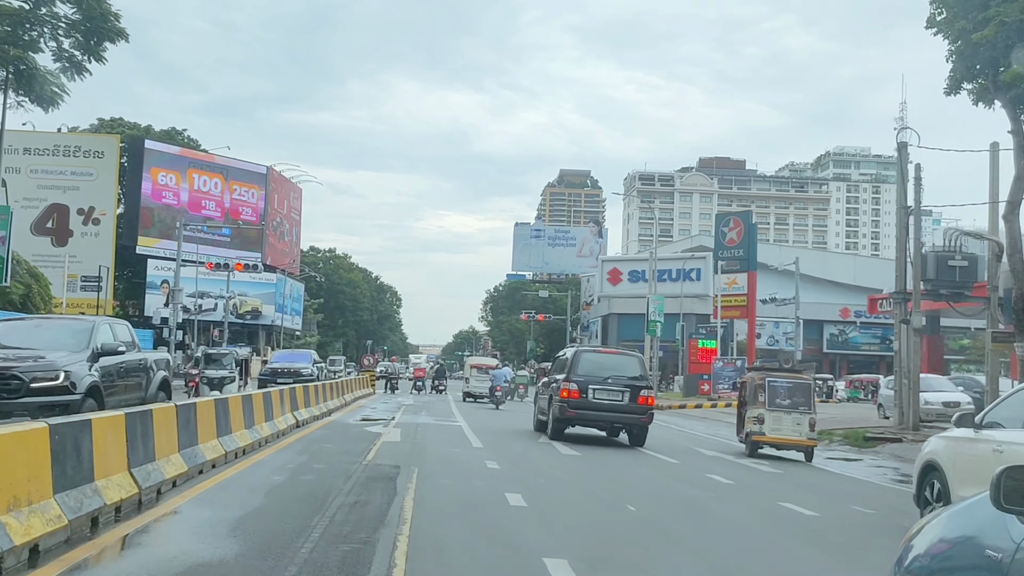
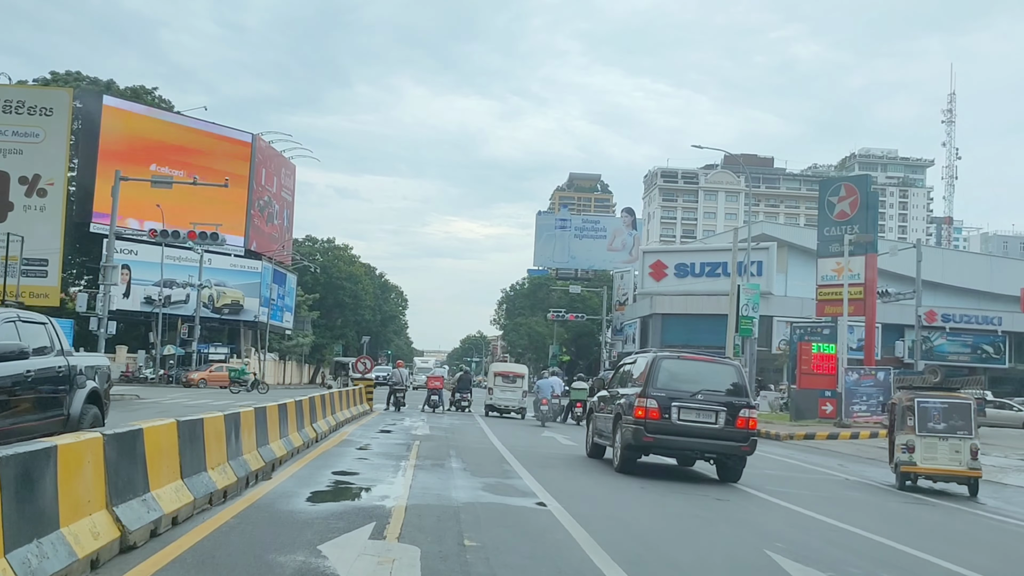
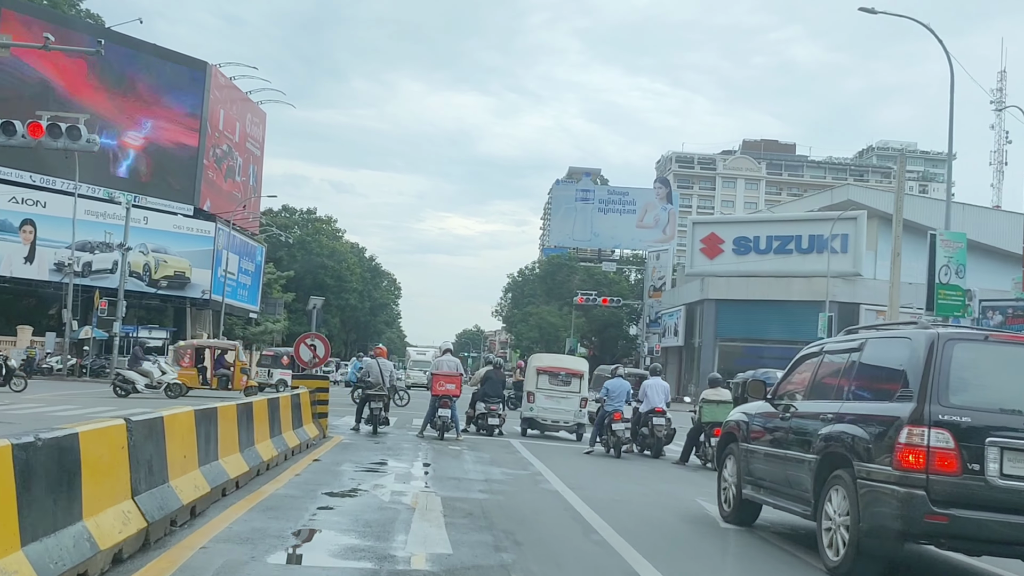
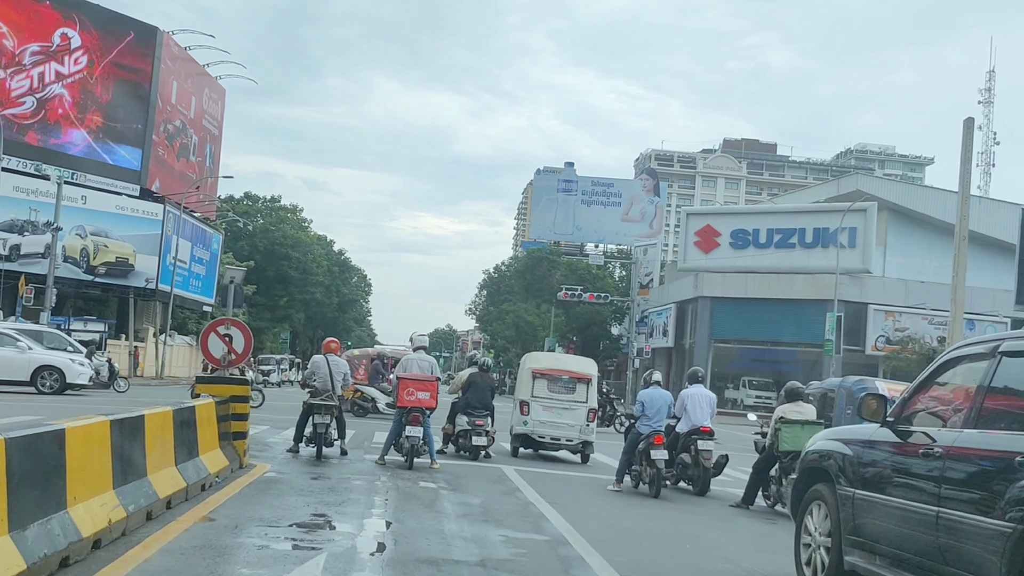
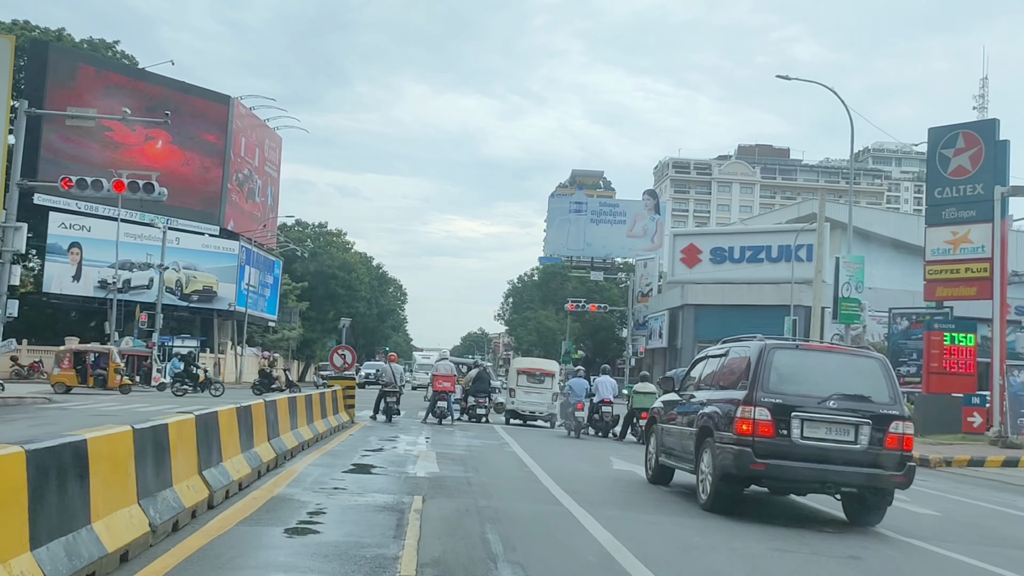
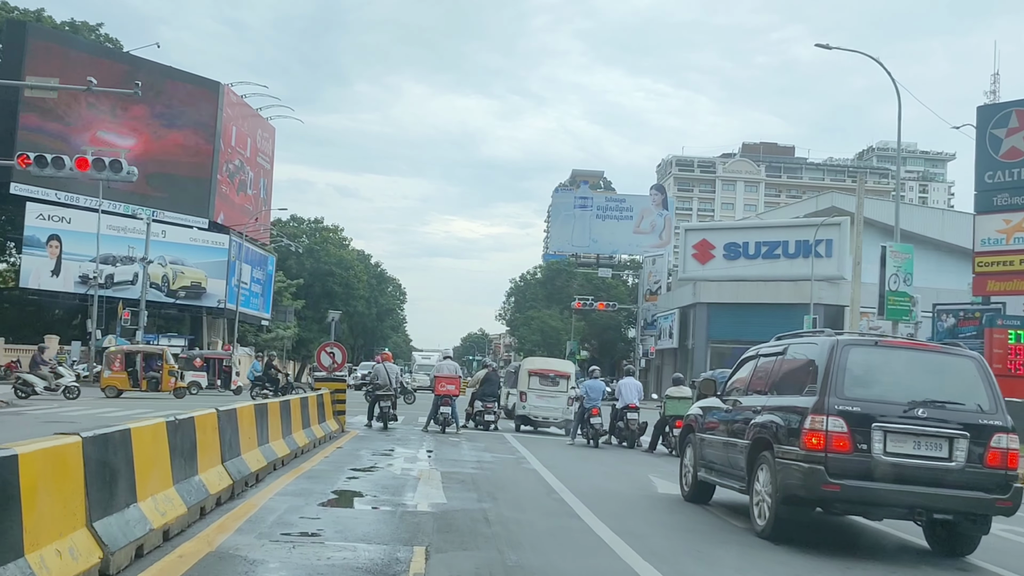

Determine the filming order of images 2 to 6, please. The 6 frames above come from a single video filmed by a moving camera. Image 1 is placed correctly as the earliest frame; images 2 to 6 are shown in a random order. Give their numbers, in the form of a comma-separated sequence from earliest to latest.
2, 5, 6, 3, 4
